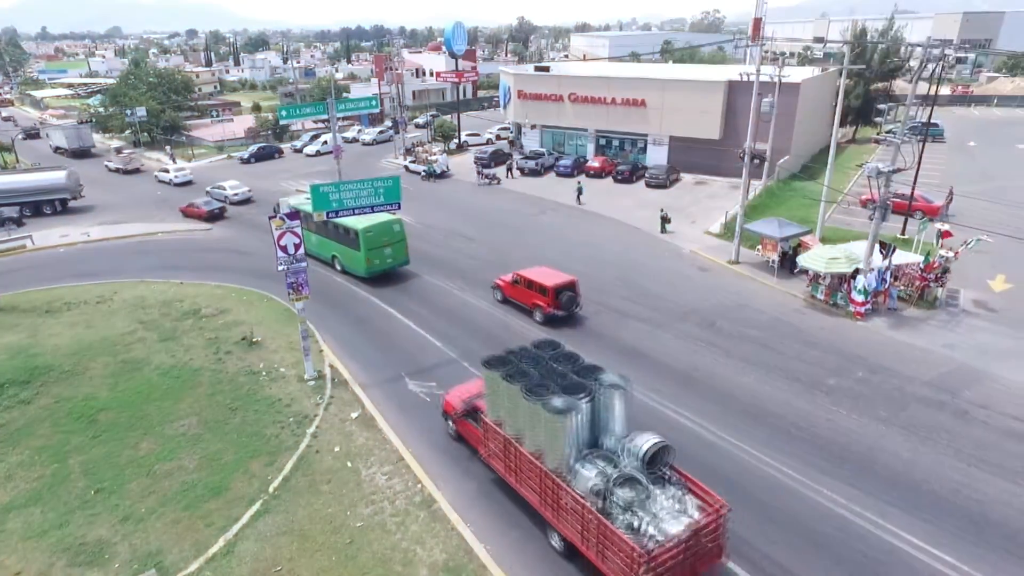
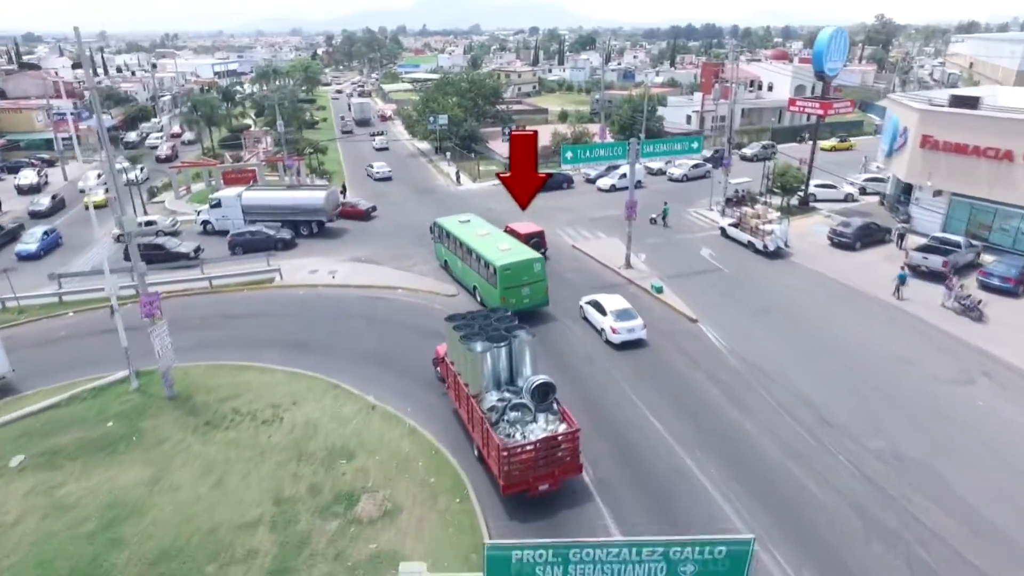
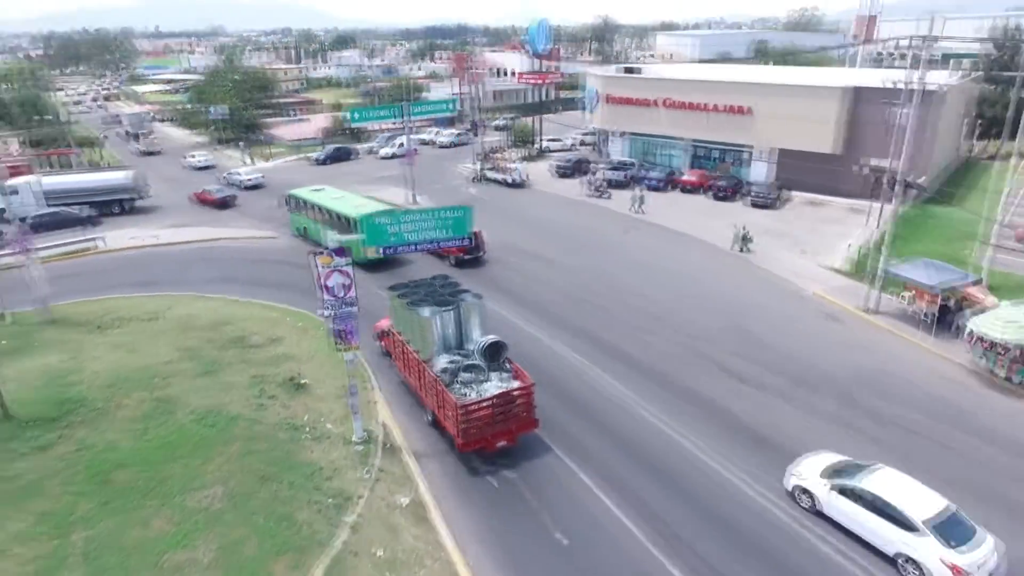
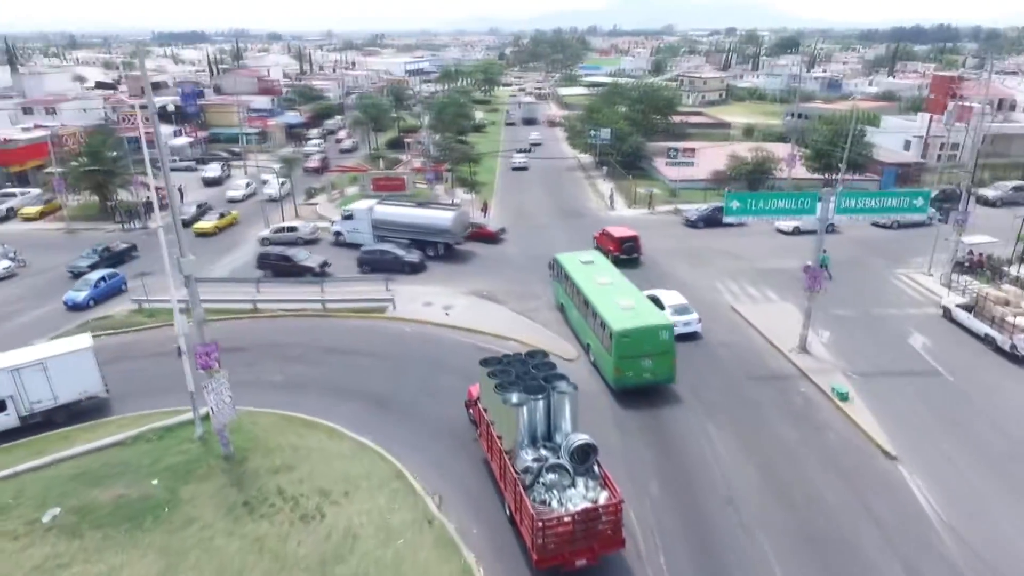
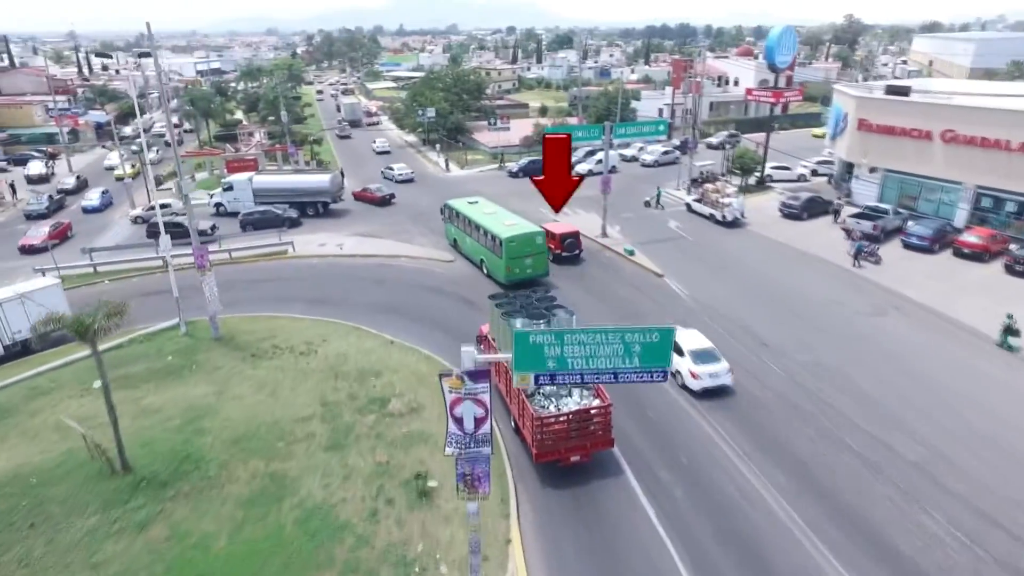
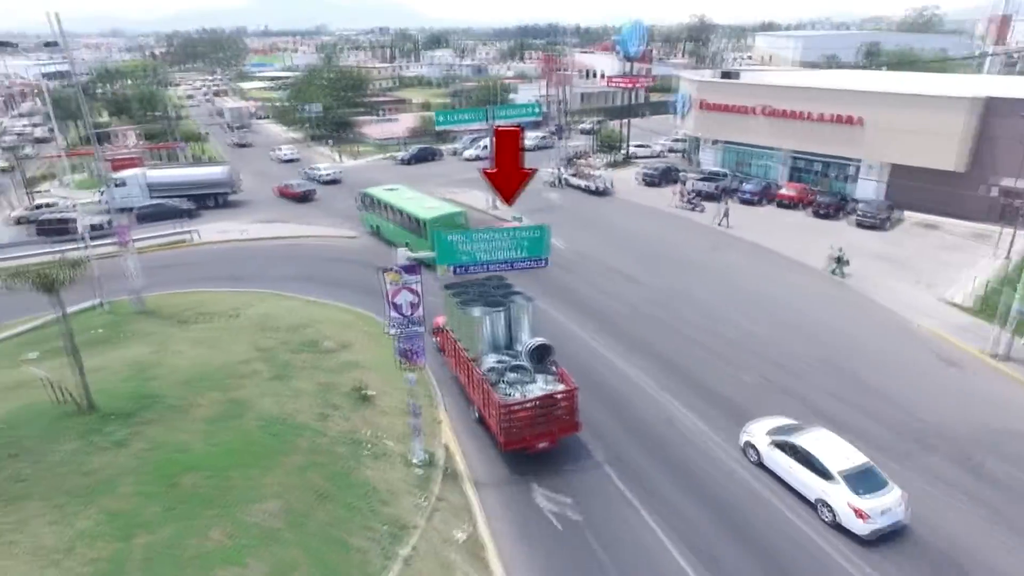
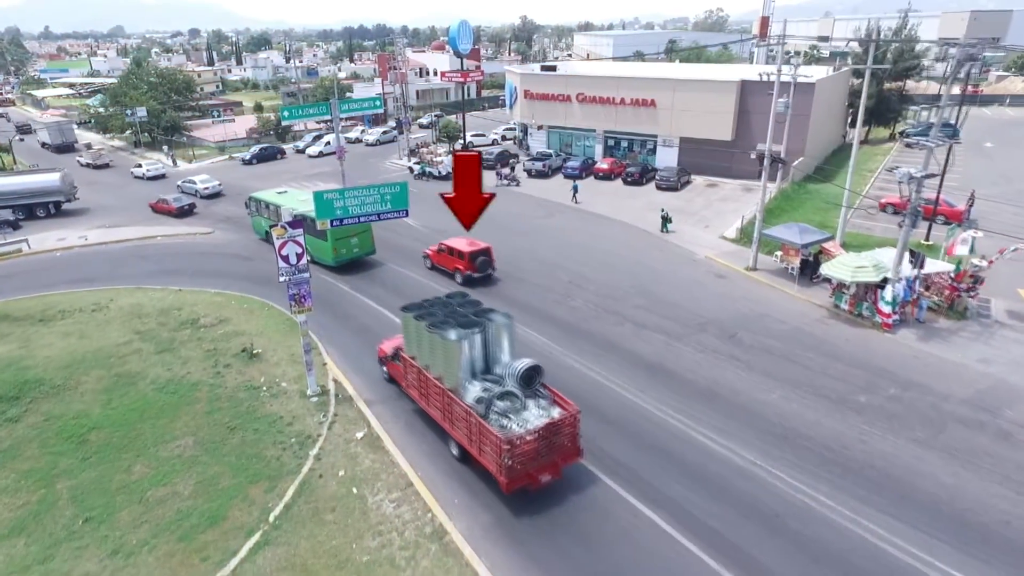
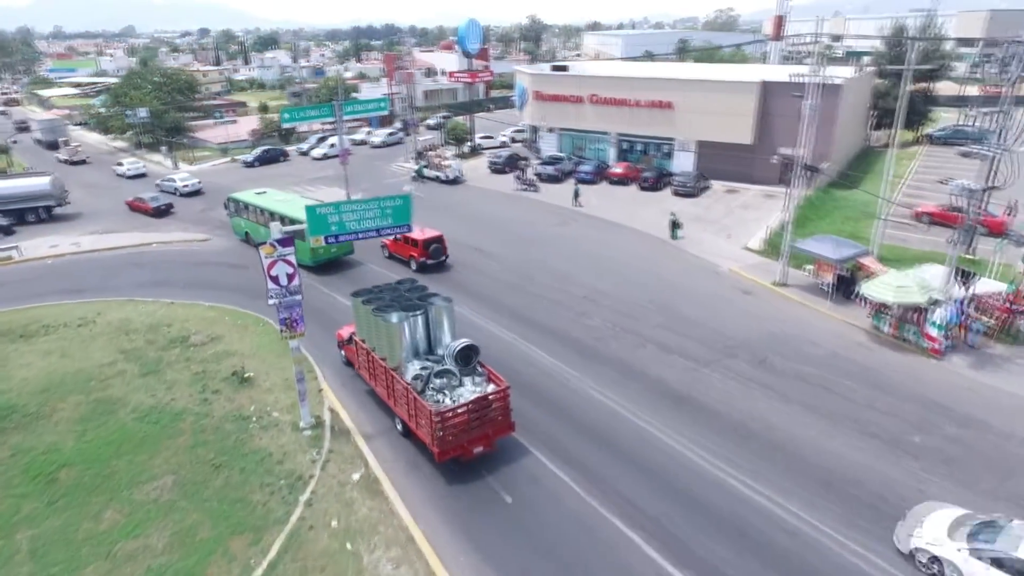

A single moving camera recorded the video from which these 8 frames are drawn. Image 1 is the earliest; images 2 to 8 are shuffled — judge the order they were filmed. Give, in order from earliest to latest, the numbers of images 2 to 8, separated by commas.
7, 8, 3, 6, 5, 2, 4
